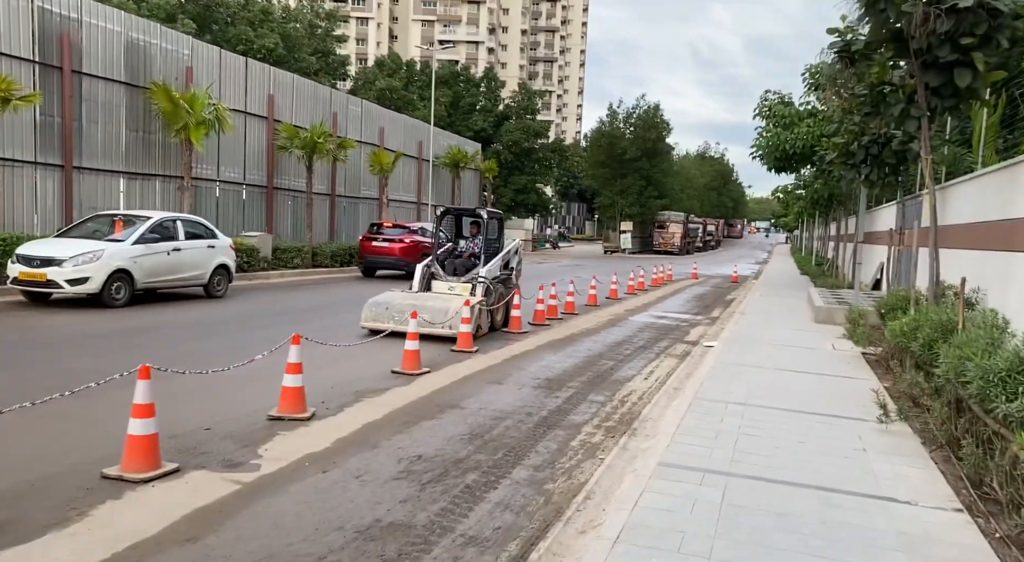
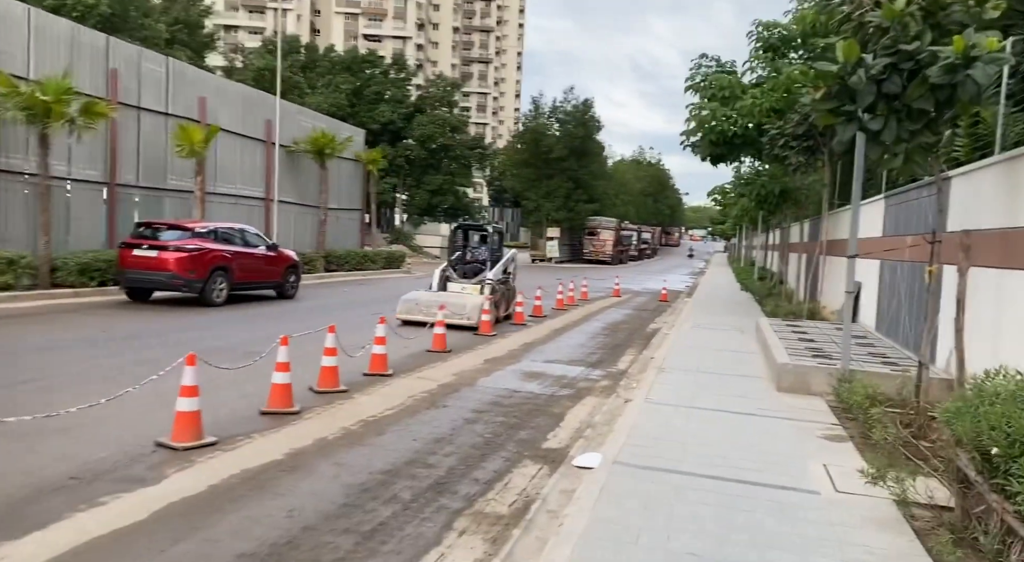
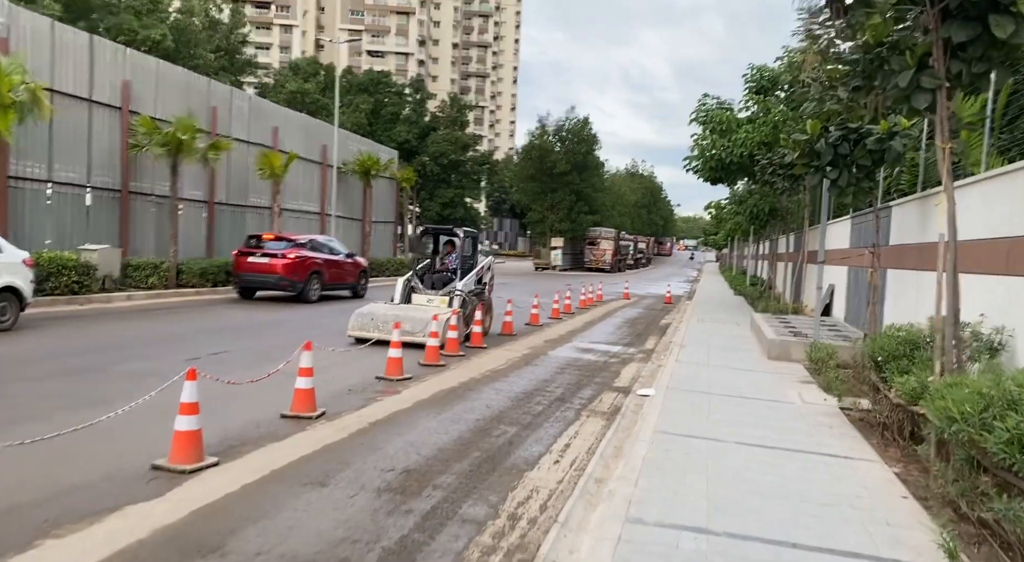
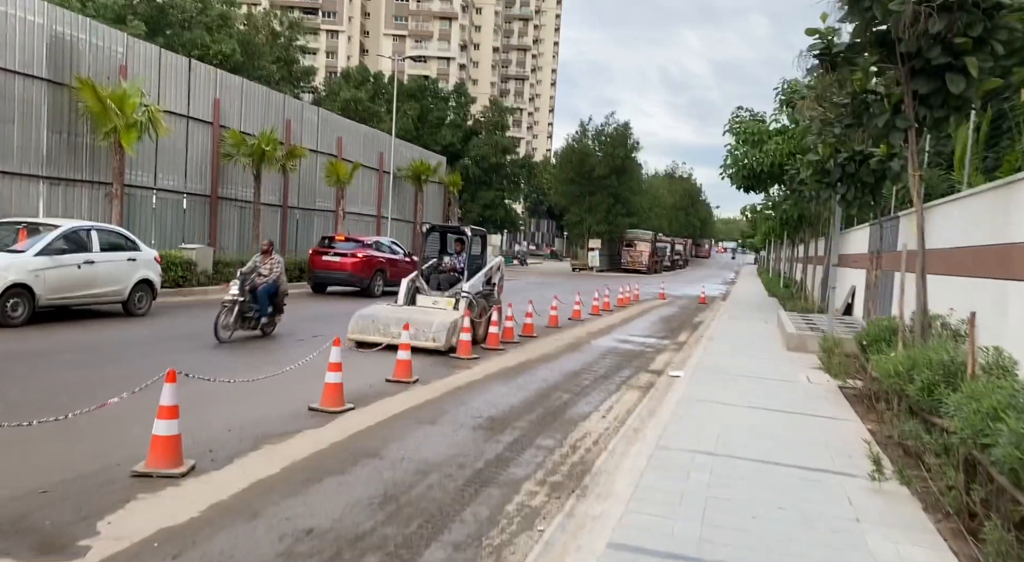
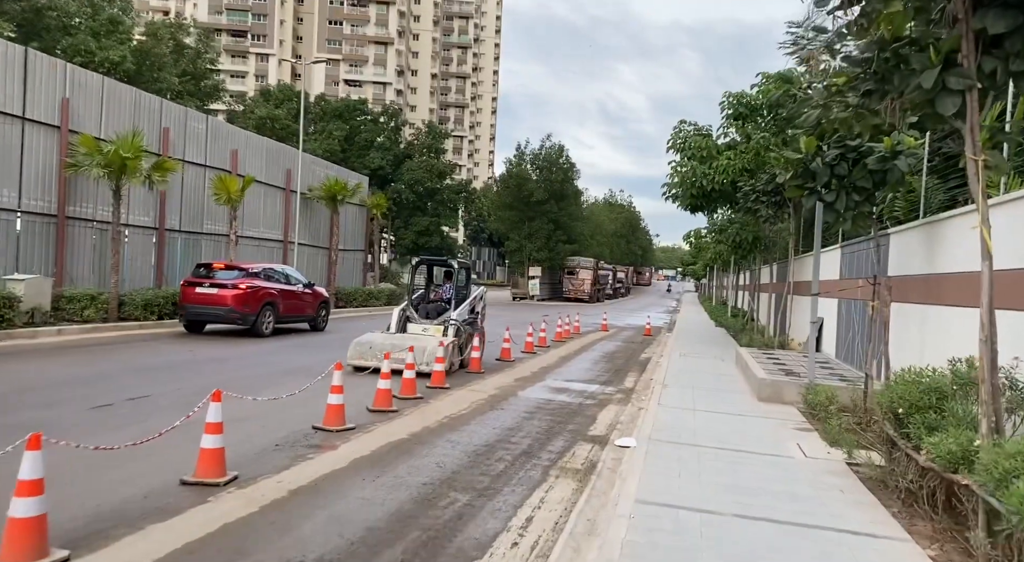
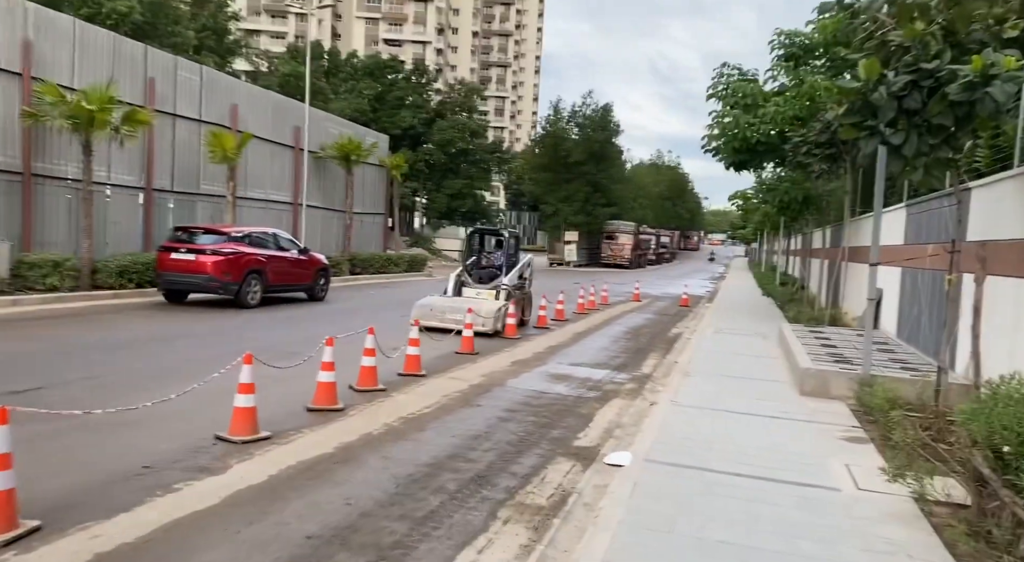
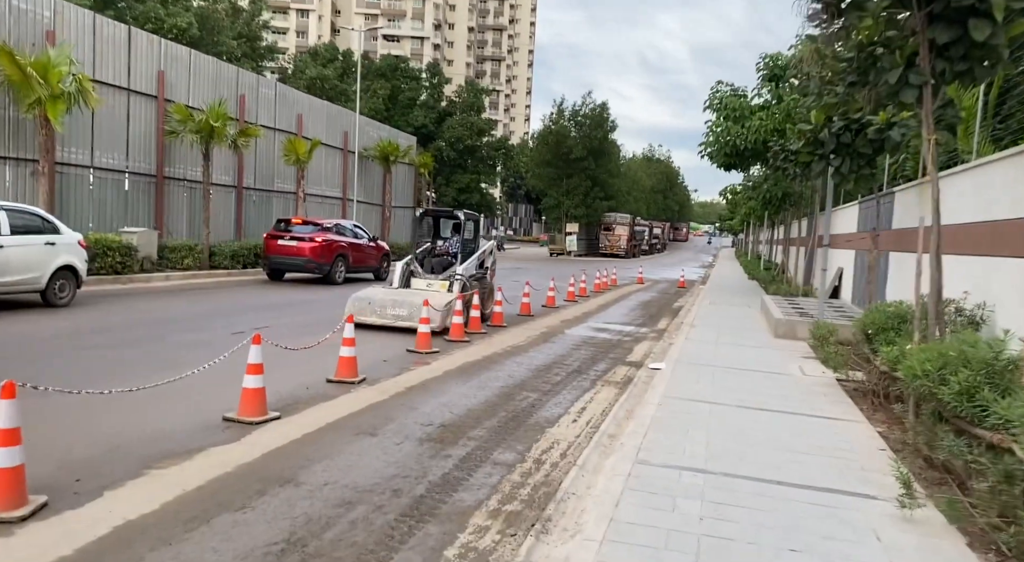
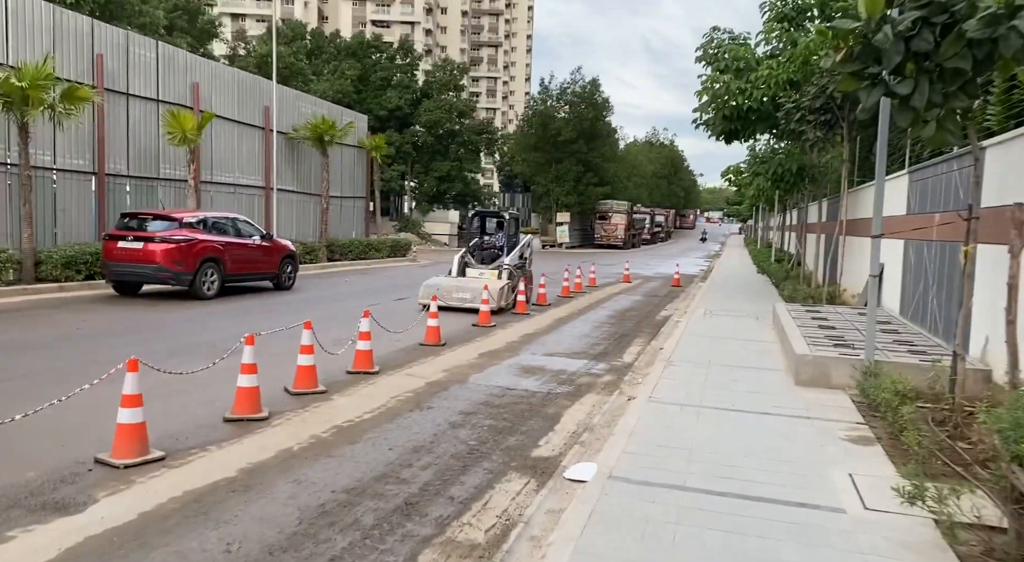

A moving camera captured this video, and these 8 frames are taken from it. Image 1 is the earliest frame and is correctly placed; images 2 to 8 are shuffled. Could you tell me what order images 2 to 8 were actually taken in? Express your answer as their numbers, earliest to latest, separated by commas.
4, 7, 3, 5, 6, 2, 8
